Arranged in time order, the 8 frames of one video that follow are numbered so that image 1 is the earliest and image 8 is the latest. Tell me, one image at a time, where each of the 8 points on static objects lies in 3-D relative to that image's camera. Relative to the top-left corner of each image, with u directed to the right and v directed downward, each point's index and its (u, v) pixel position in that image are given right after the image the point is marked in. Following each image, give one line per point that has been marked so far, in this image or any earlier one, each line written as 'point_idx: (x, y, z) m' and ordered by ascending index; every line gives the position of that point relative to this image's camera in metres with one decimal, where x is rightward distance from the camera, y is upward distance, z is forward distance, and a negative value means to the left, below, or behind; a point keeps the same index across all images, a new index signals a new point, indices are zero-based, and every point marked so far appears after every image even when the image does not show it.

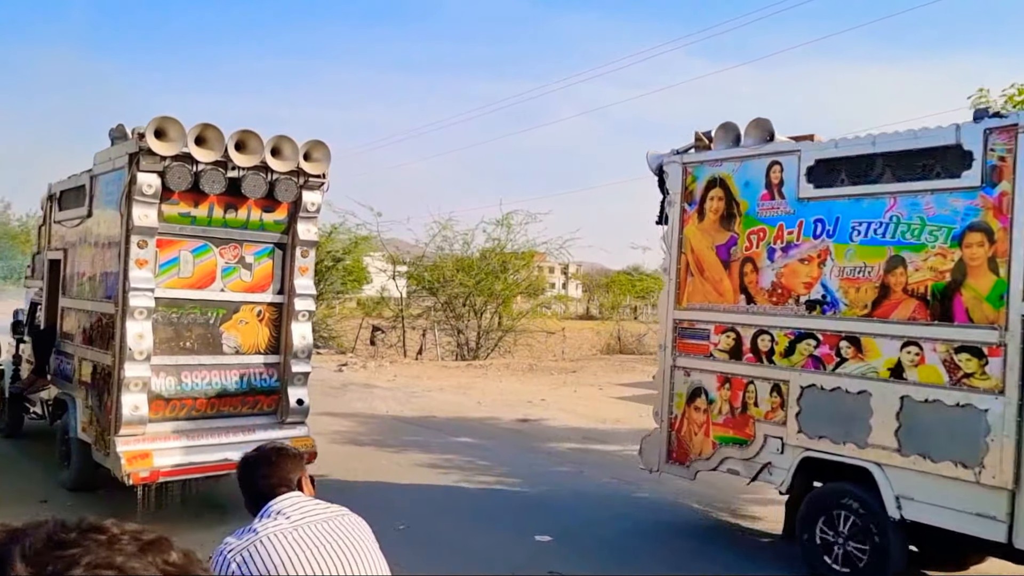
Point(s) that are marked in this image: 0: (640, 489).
0: (+1.3, -2.1, +8.8) m
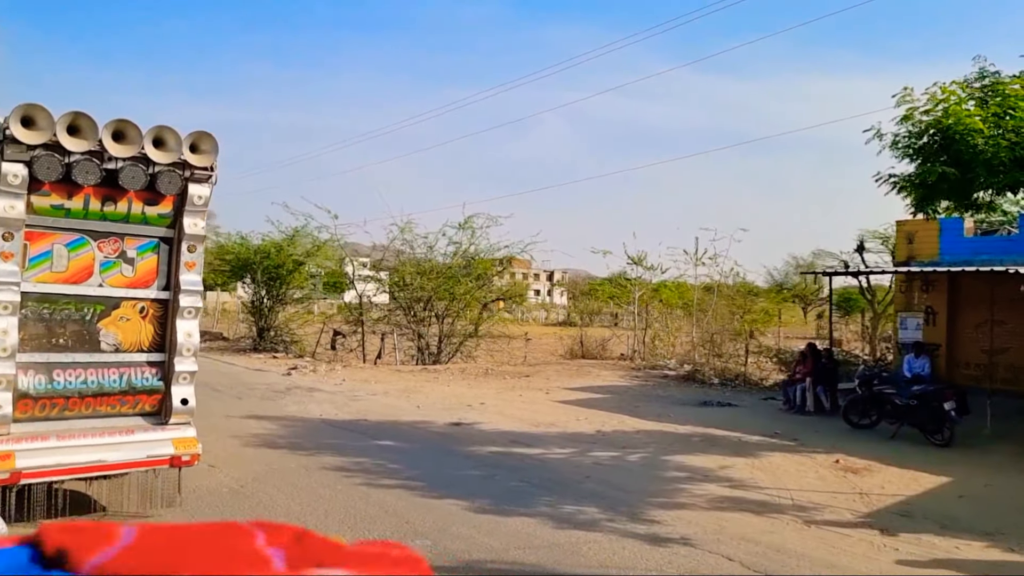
0: (+0.3, -2.1, +8.6) m
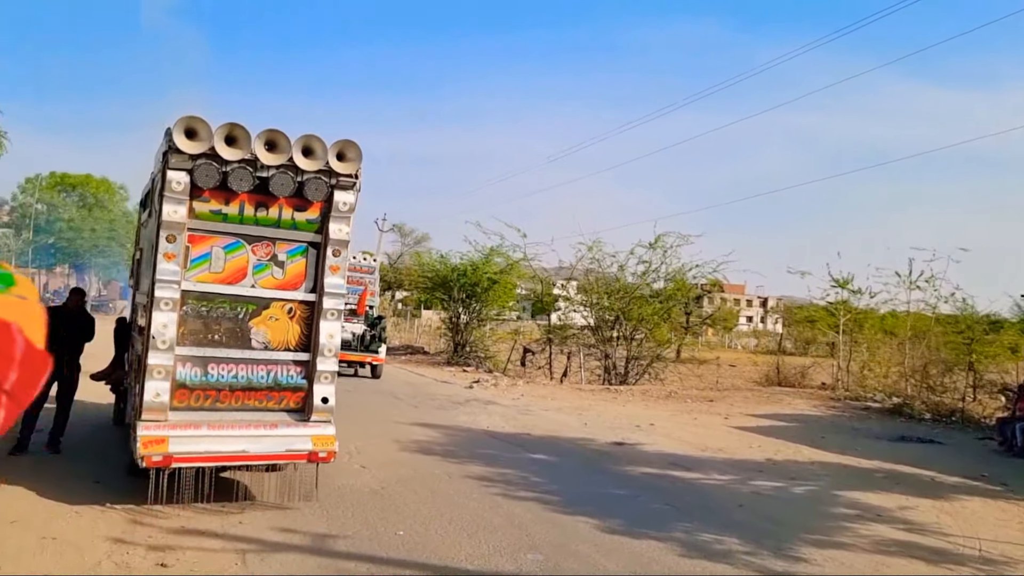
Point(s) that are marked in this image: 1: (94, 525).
0: (+1.7, -2.2, +8.0) m
1: (-3.4, -1.9, +6.6) m
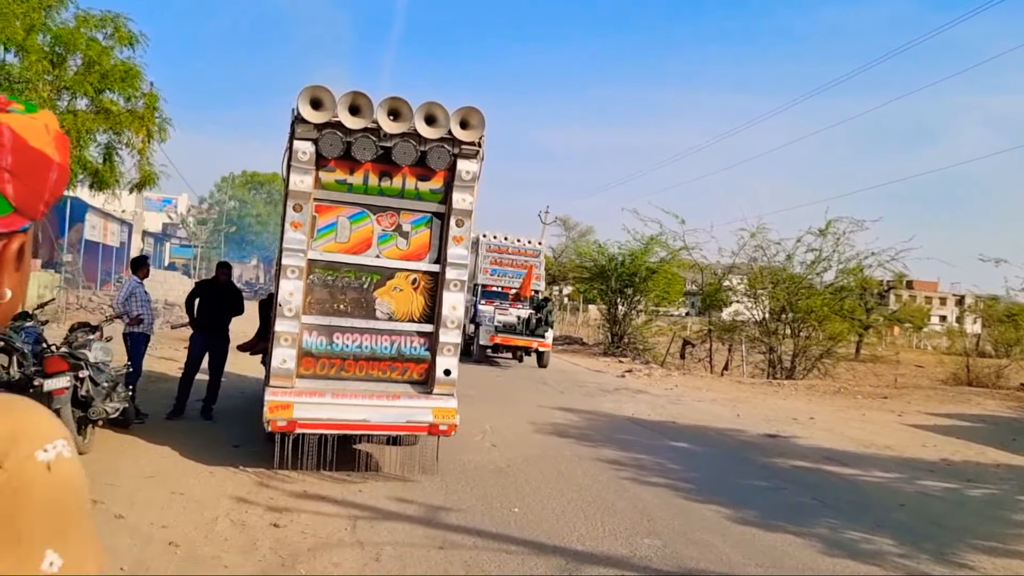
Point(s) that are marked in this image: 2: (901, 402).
0: (+2.8, -2.0, +7.2) m
1: (-2.4, -1.6, +6.9) m
2: (+9.0, -2.7, +19.3) m
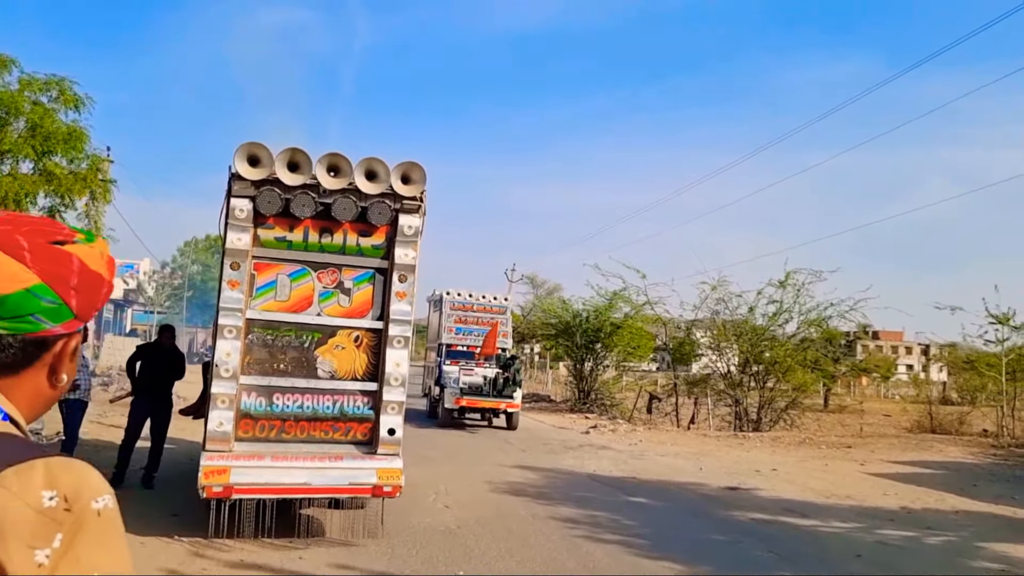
0: (+2.4, -2.4, +7.0) m
1: (-2.8, -2.1, +6.5) m
2: (+8.2, -3.8, +19.3) m
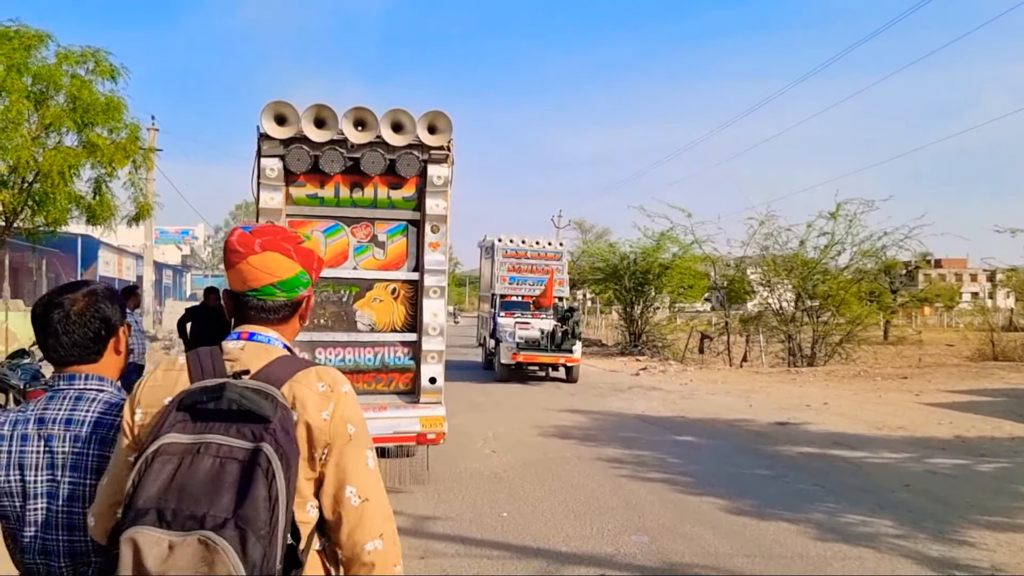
0: (+2.7, -1.8, +7.0) m
1: (-2.5, -1.8, +6.8) m
2: (+9.3, -2.1, +18.9) m
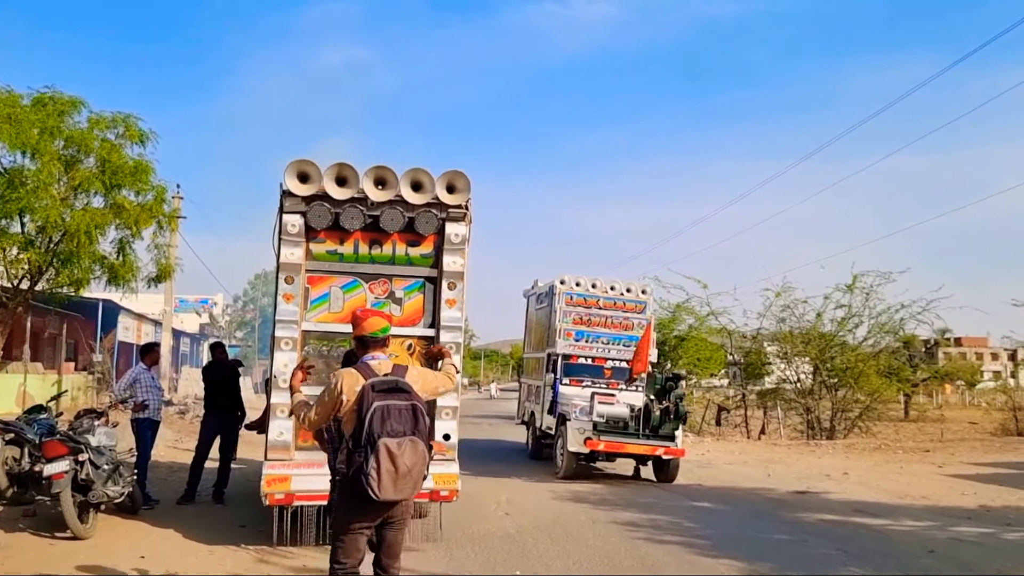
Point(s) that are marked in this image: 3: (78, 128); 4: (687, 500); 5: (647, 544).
0: (+2.9, -2.3, +6.8) m
1: (-2.4, -2.2, +6.7) m
2: (+9.7, -3.7, +18.5) m
3: (-6.2, +2.3, +11.8) m
4: (+2.3, -2.8, +10.9) m
5: (+1.2, -2.3, +7.5) m
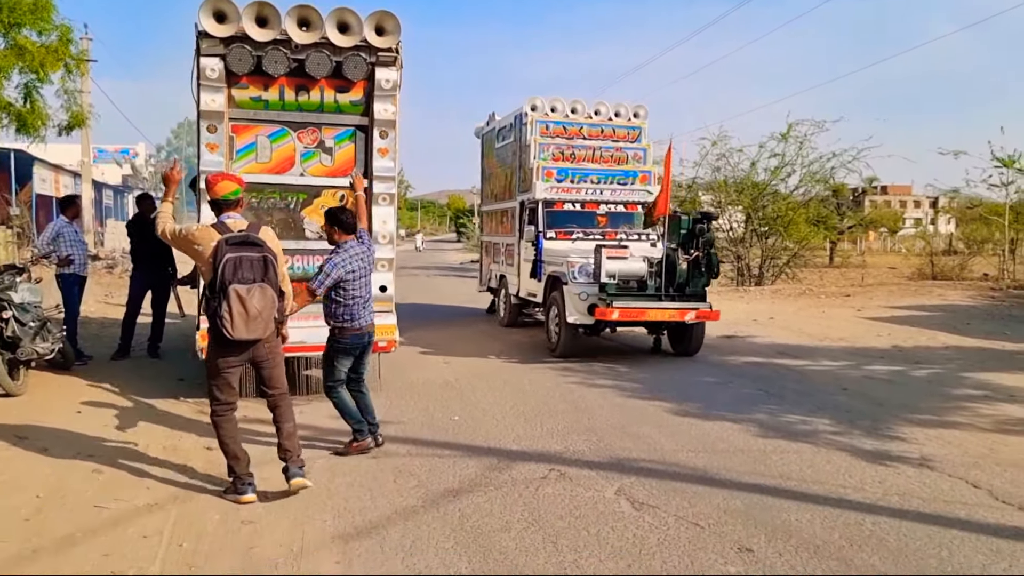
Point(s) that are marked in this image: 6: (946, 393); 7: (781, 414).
0: (+2.3, -1.0, +7.3) m
1: (-2.9, -1.0, +6.8) m
2: (+8.2, -0.2, +19.5) m
3: (-7.0, +4.2, +10.6) m
4: (+1.5, -0.8, +11.3) m
5: (+0.7, -1.0, +7.8) m
6: (+4.0, -1.0, +7.7) m
7: (+2.2, -1.0, +6.6) m
